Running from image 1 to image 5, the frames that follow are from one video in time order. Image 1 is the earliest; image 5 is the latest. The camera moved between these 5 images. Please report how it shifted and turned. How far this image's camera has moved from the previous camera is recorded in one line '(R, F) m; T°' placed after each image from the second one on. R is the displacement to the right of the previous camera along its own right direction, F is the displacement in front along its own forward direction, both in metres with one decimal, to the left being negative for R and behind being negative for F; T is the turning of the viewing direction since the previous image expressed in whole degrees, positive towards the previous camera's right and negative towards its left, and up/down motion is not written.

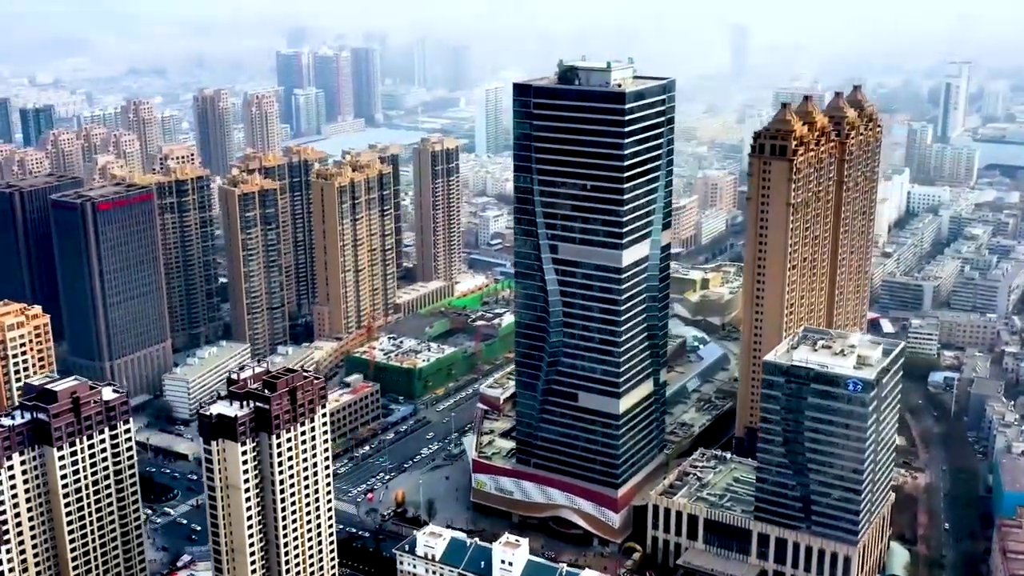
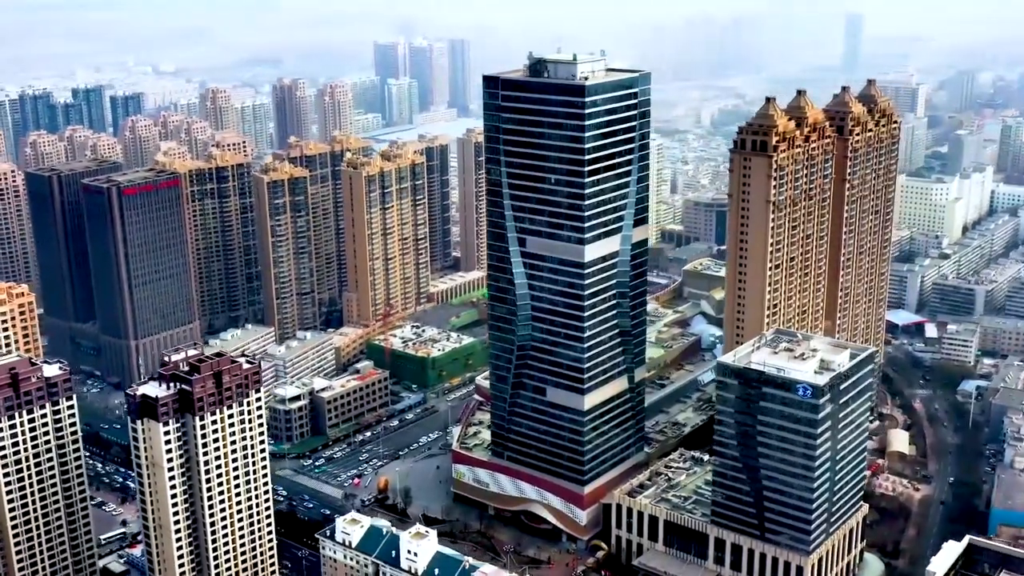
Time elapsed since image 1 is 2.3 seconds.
(+12.2, +0.8) m; -7°
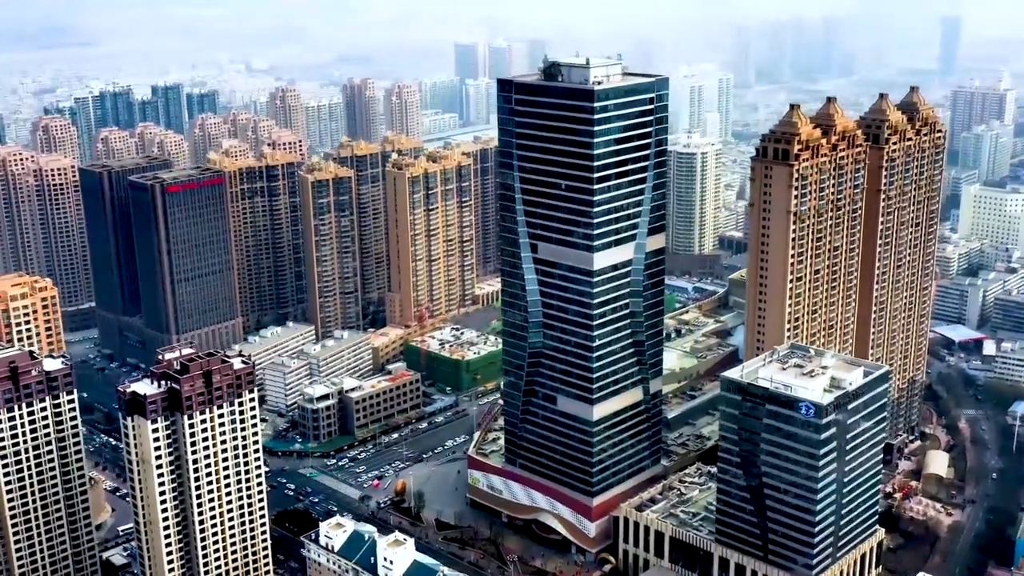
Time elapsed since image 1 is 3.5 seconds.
(+6.3, +1.3) m; -5°
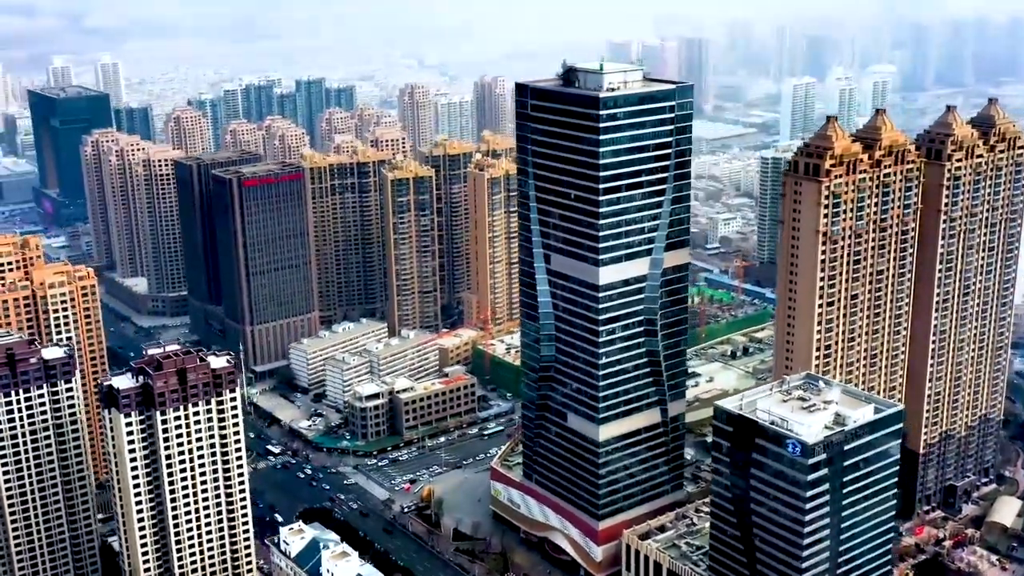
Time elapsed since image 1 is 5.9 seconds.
(+12.5, +3.4) m; -10°
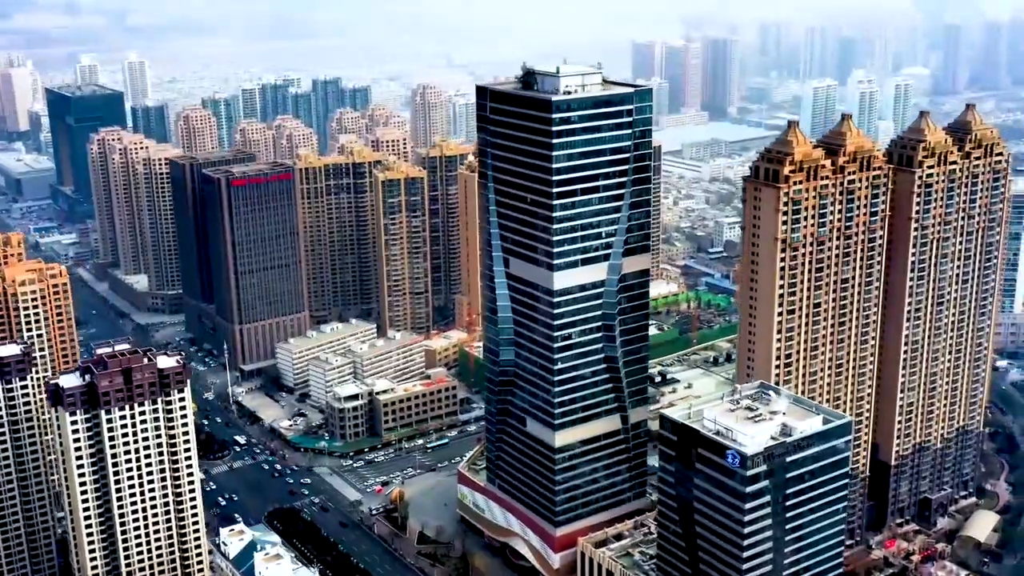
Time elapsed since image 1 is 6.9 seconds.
(+5.8, +0.6) m; -2°
